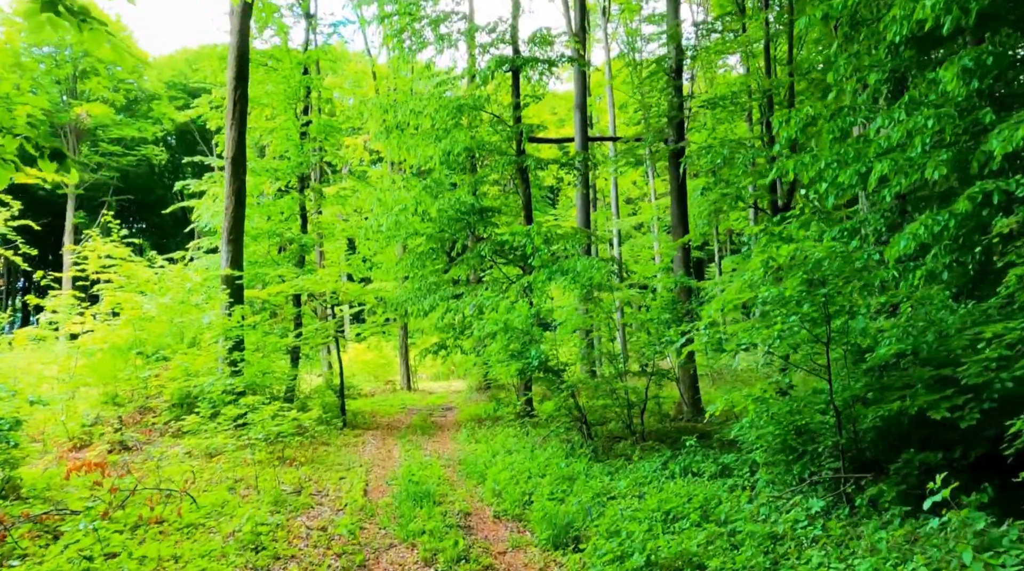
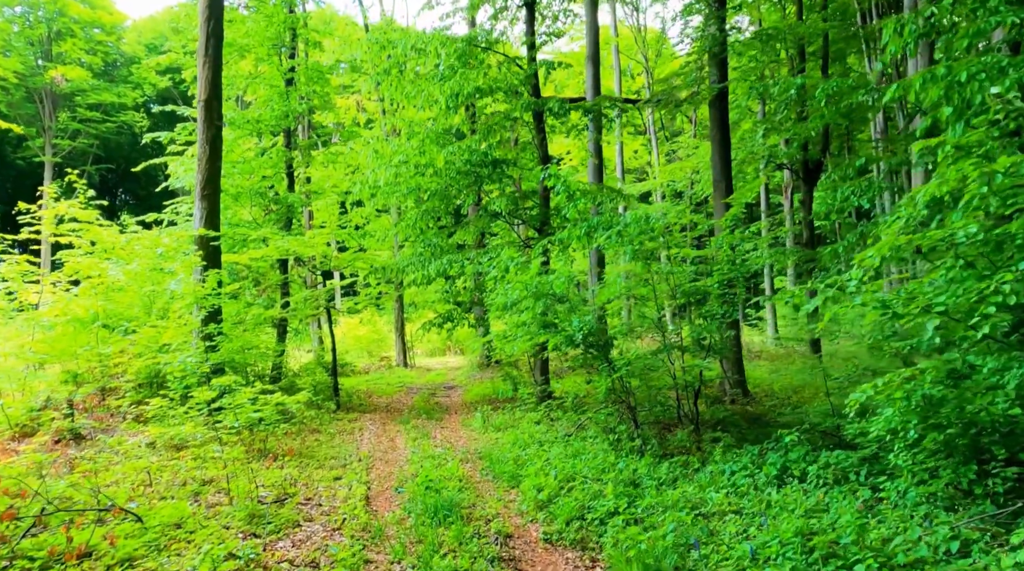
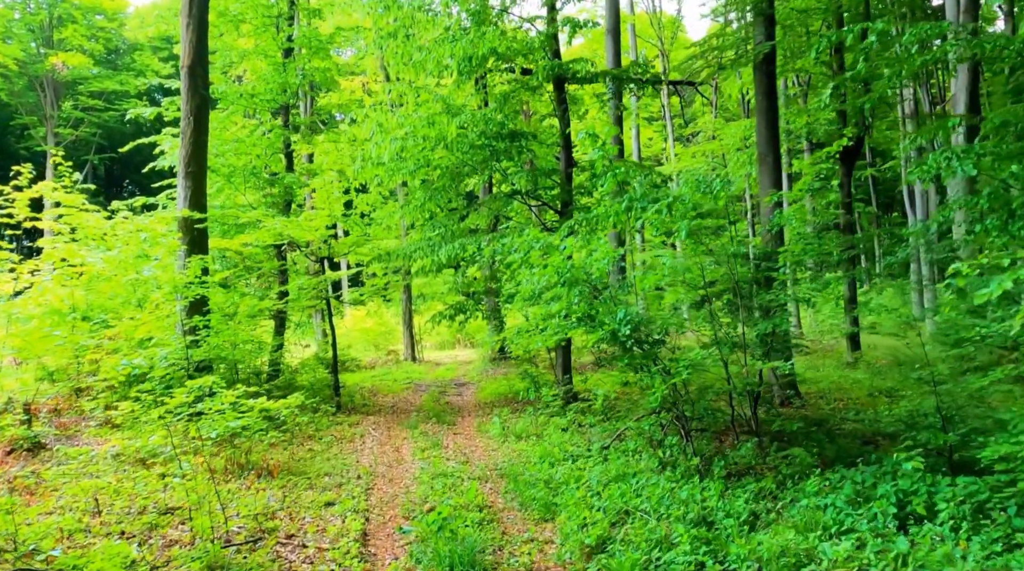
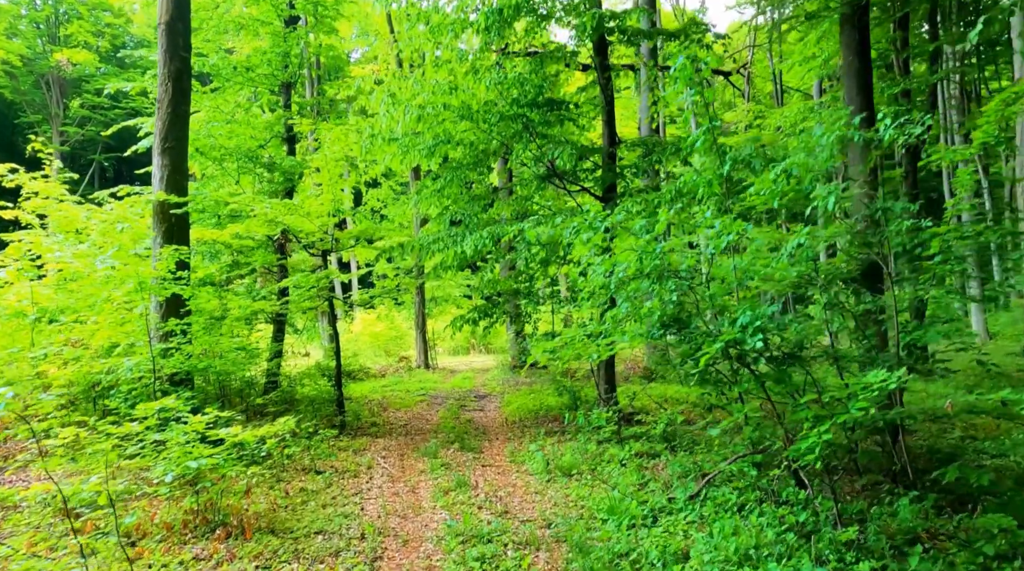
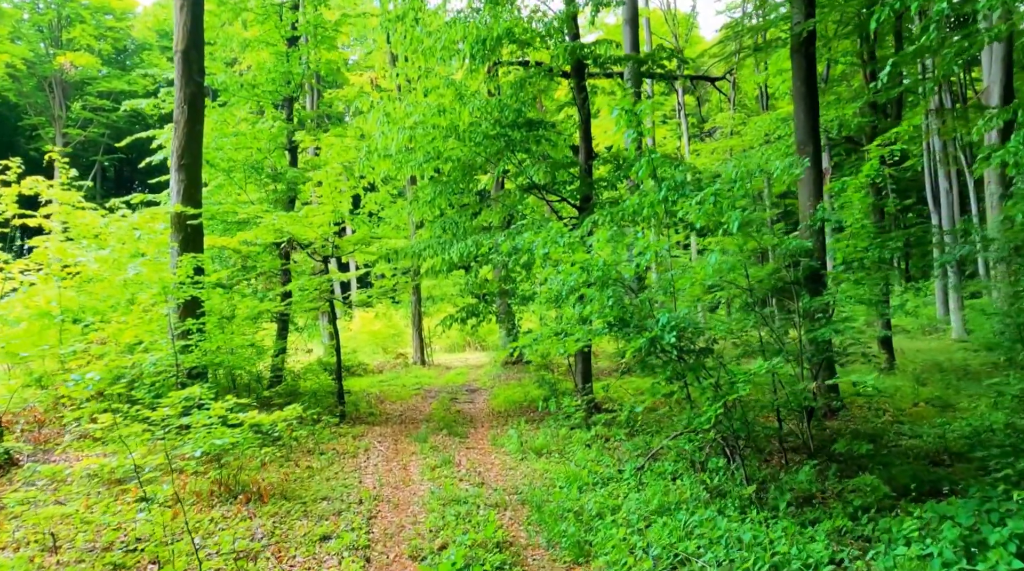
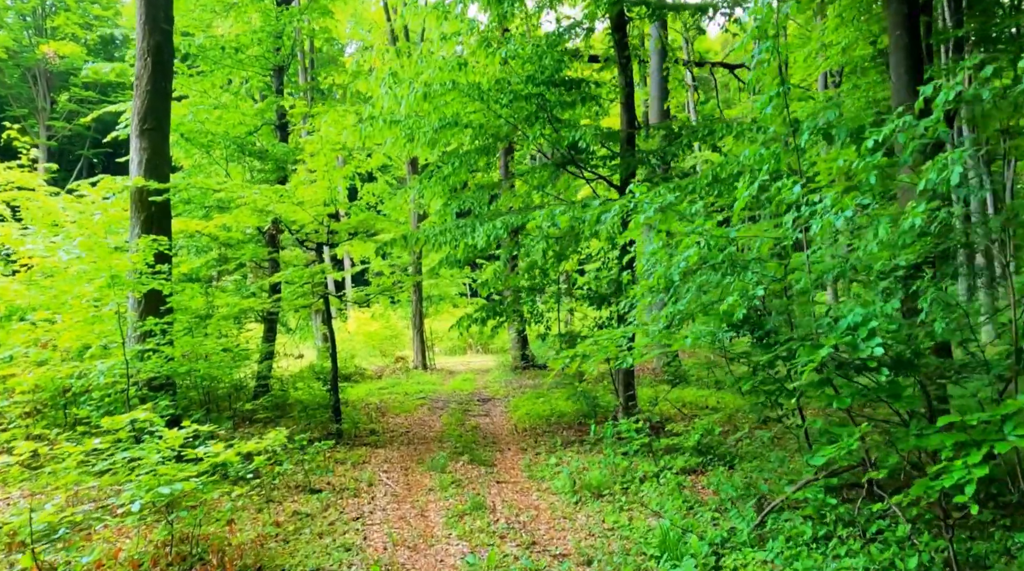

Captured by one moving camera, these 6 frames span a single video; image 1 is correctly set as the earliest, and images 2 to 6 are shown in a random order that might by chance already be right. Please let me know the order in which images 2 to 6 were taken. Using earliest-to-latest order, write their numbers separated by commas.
2, 3, 5, 4, 6
